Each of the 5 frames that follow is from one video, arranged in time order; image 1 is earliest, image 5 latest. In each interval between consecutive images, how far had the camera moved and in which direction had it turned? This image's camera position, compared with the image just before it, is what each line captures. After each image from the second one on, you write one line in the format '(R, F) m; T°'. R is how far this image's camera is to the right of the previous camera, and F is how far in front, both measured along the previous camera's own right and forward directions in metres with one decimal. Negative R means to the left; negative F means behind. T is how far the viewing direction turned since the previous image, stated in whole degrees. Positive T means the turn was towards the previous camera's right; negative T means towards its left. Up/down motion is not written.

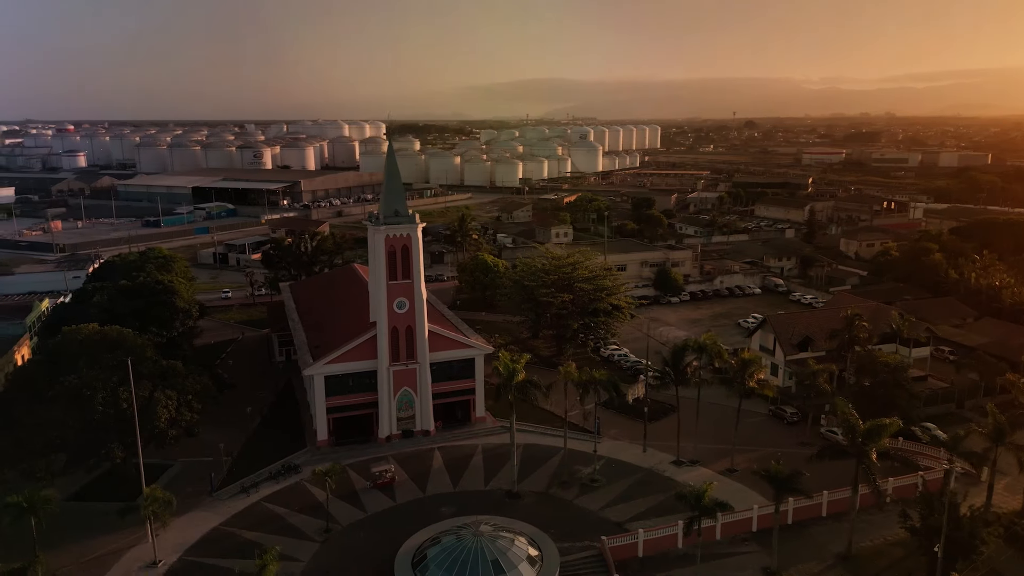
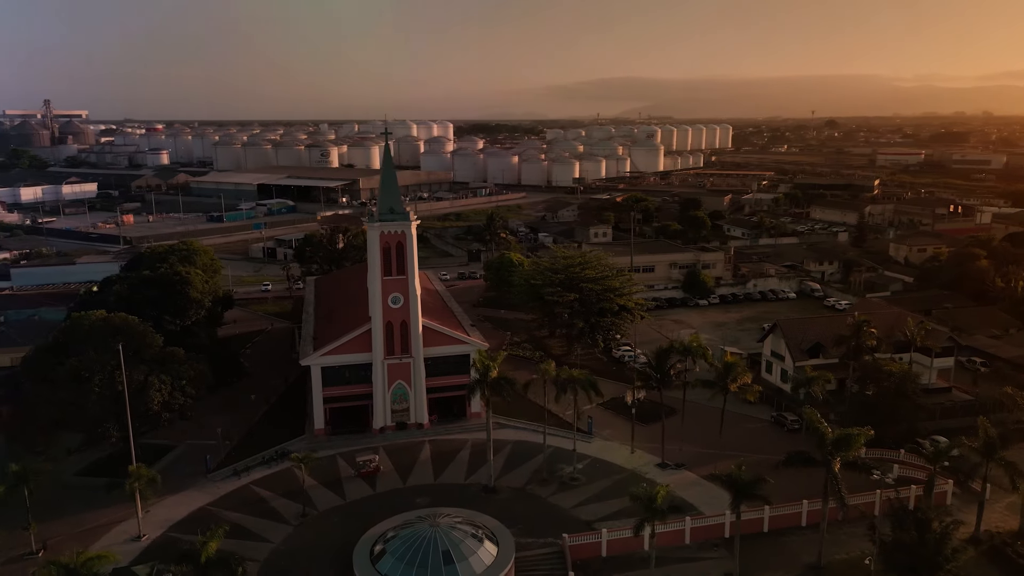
(+3.4, -0.2) m; -5°
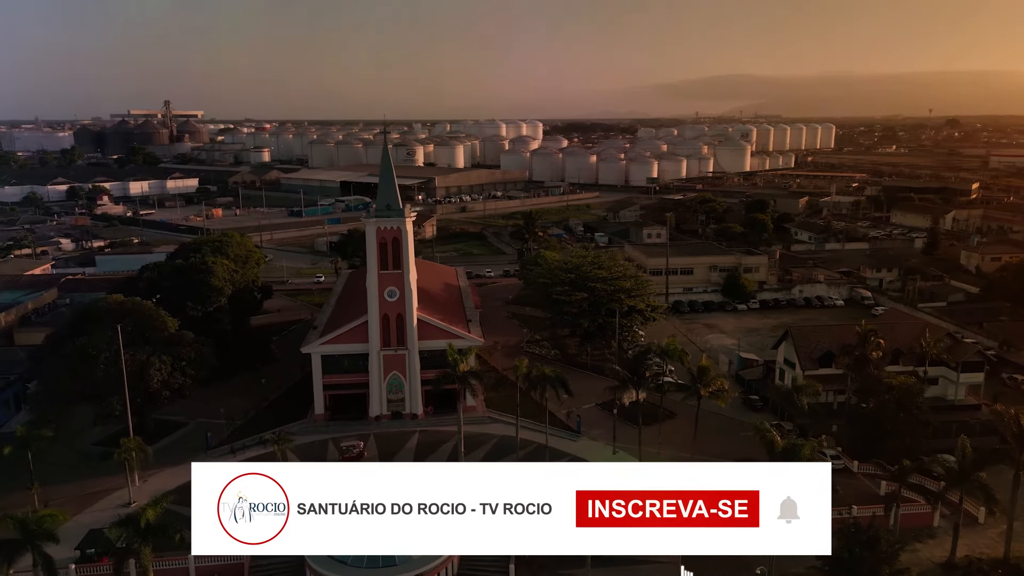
(+4.6, -0.2) m; -7°
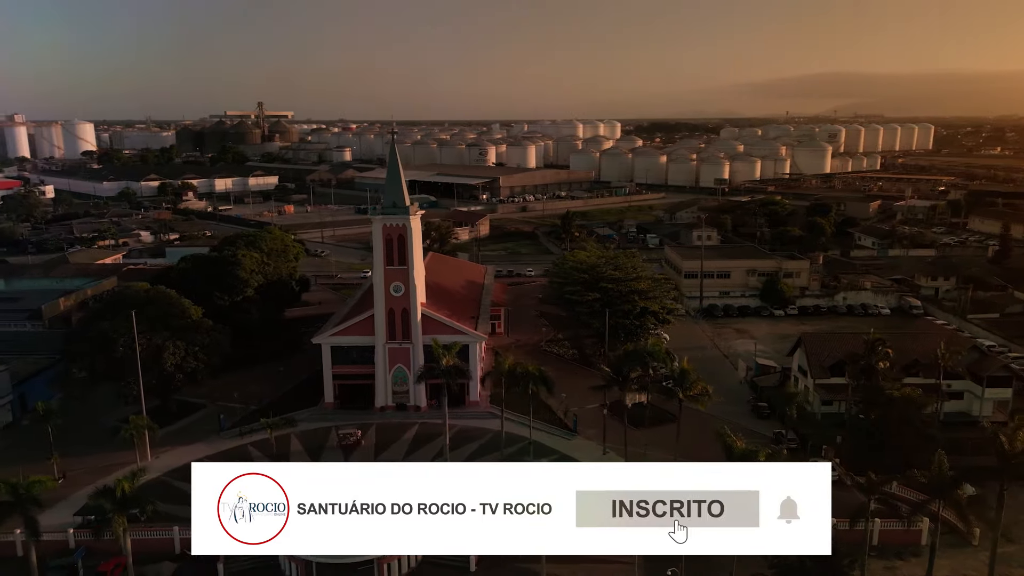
(+3.7, -0.2) m; -6°
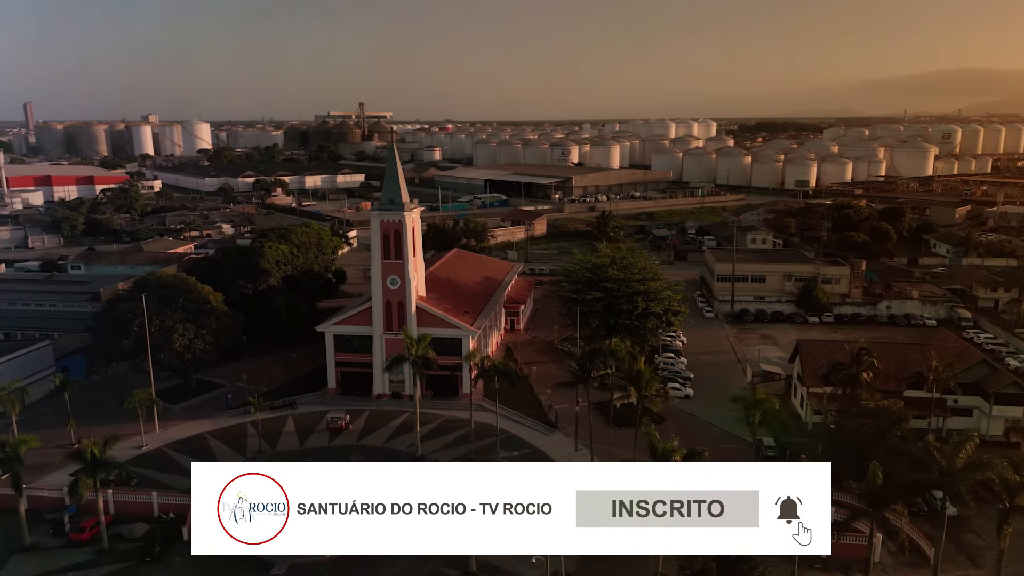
(+5.1, -0.4) m; -8°
